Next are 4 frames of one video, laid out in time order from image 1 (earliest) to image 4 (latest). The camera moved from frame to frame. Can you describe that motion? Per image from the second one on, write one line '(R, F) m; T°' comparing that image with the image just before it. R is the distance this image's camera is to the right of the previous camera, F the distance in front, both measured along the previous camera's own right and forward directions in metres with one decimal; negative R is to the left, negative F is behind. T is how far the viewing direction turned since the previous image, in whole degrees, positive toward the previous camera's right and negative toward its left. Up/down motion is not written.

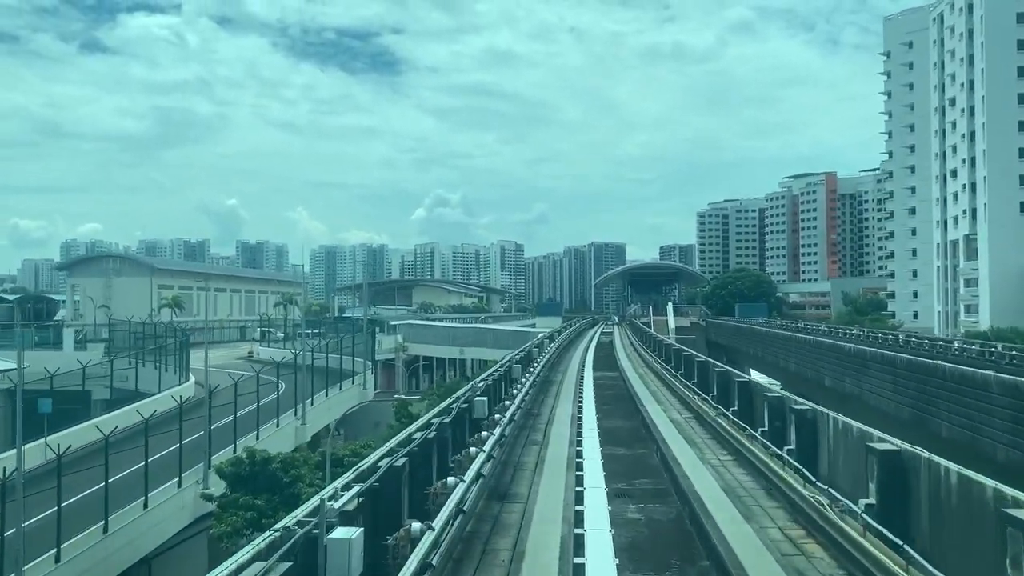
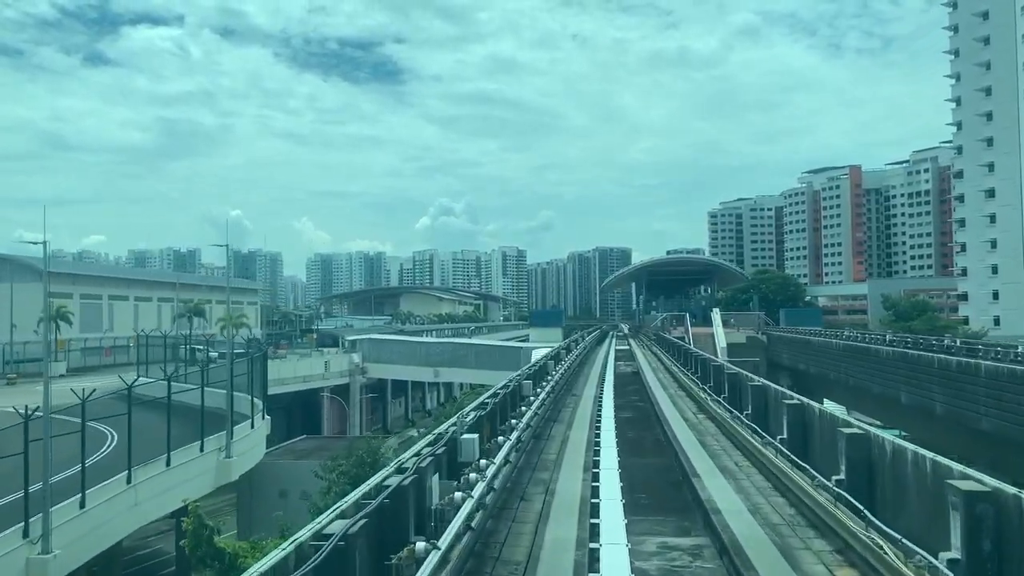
(+0.1, +1.5) m; 0°
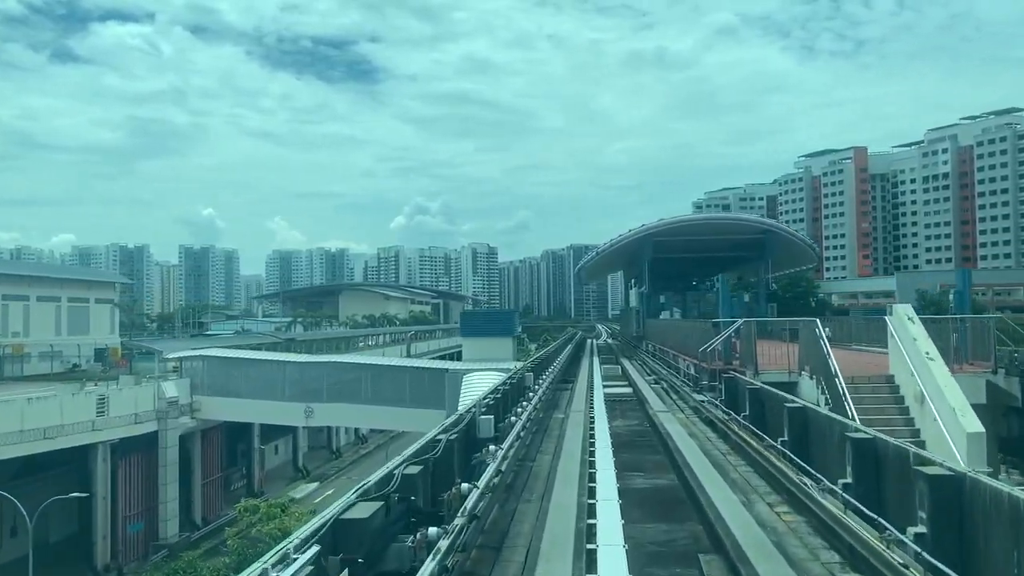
(+0.3, +2.2) m; +2°
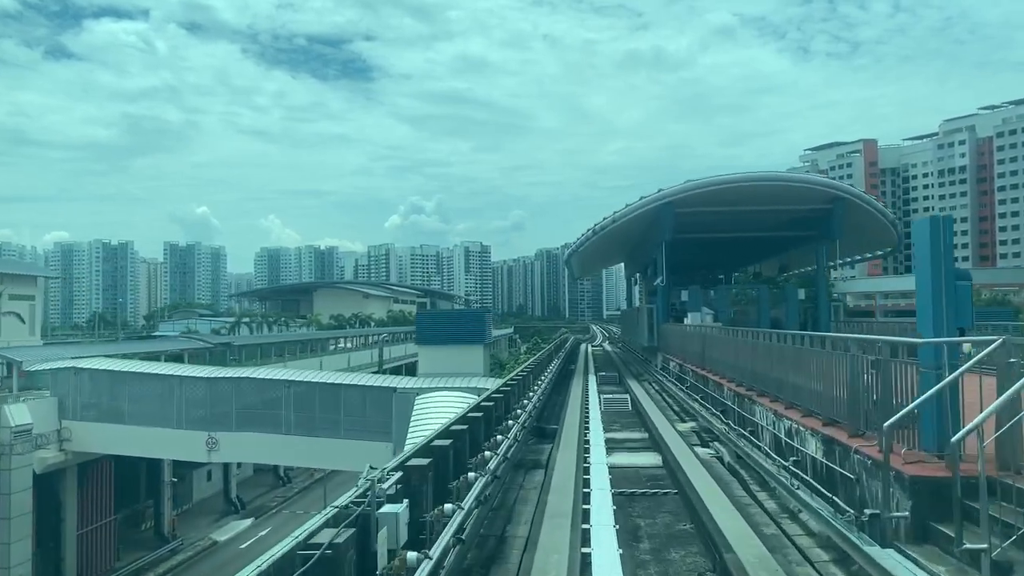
(+0.1, +0.9) m; 0°
